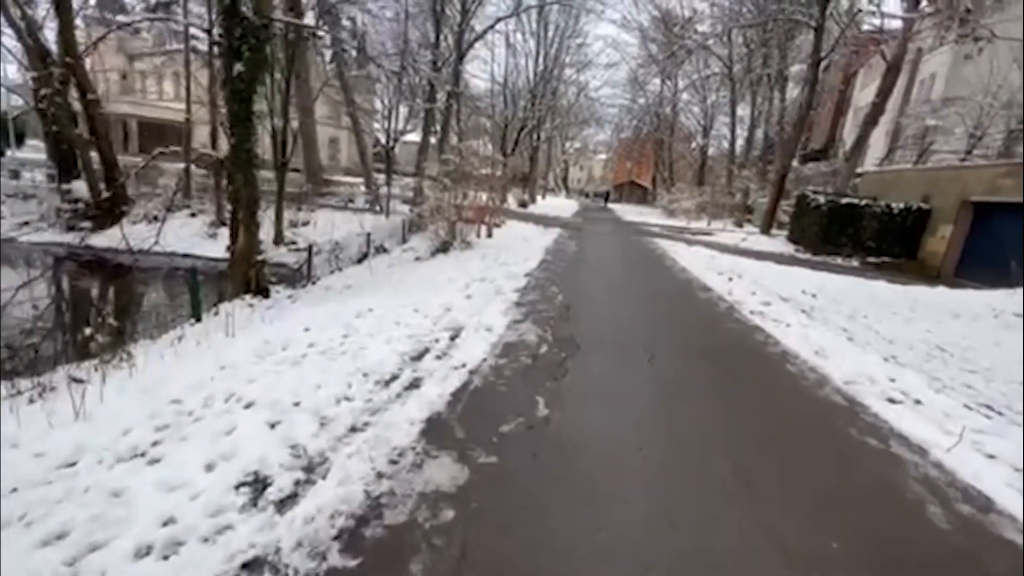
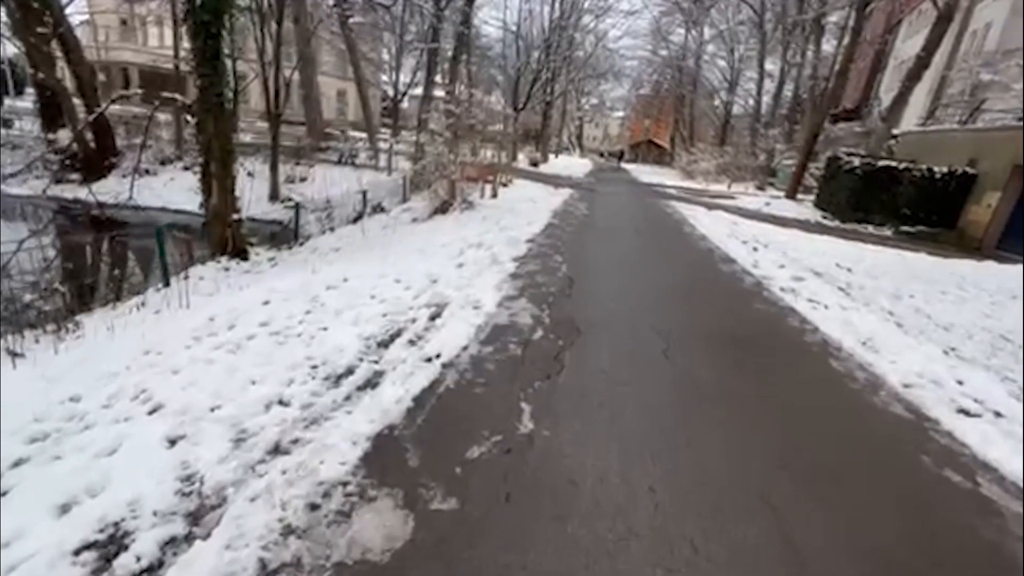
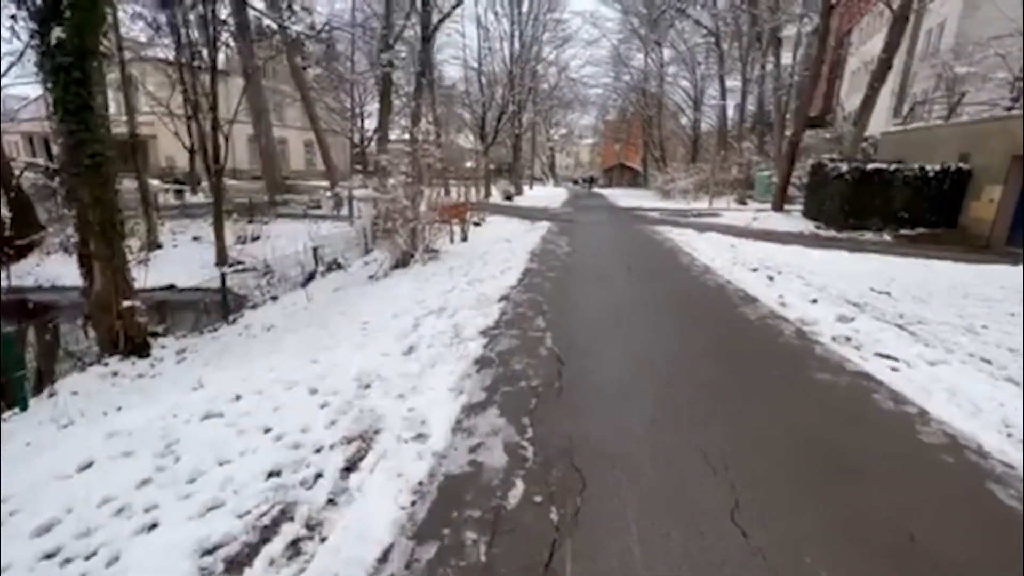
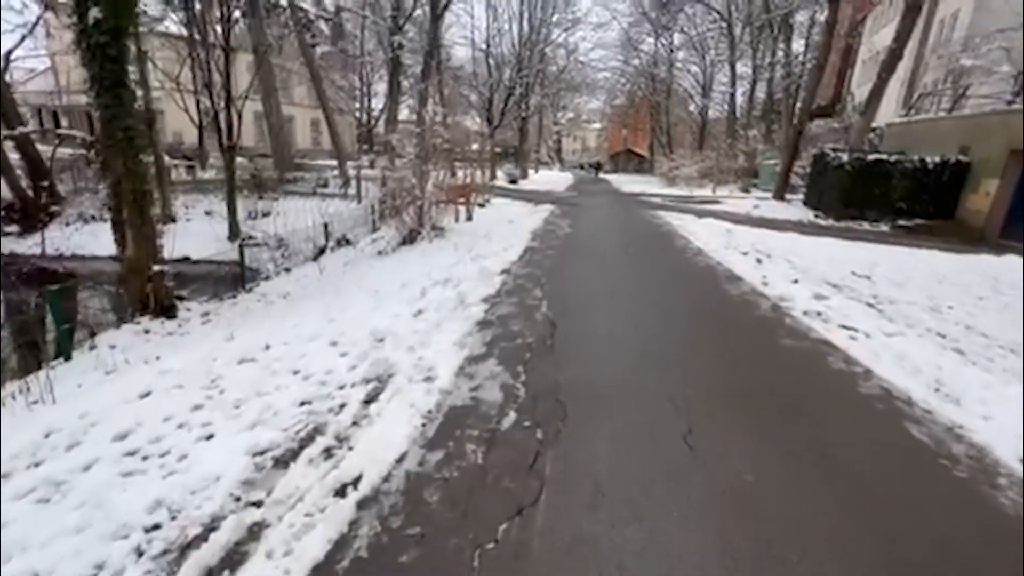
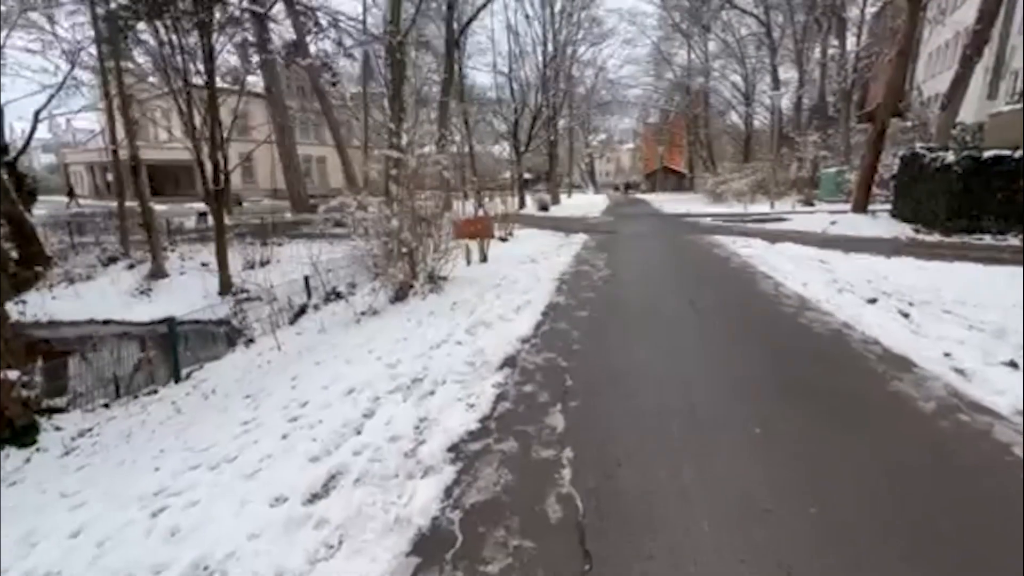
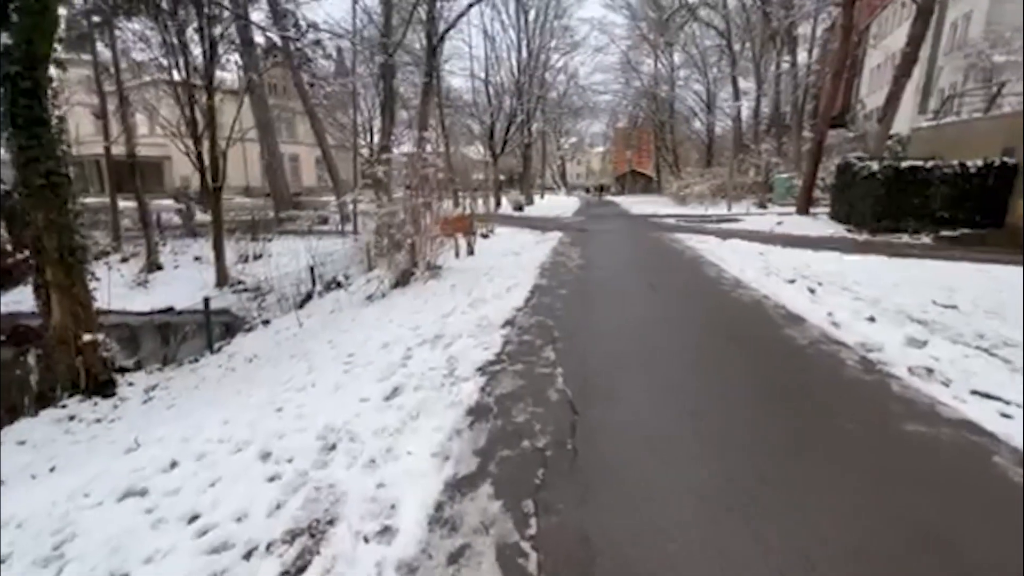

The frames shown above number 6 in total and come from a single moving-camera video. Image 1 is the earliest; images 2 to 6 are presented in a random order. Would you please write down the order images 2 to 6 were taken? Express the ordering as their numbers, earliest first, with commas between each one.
2, 4, 3, 6, 5
